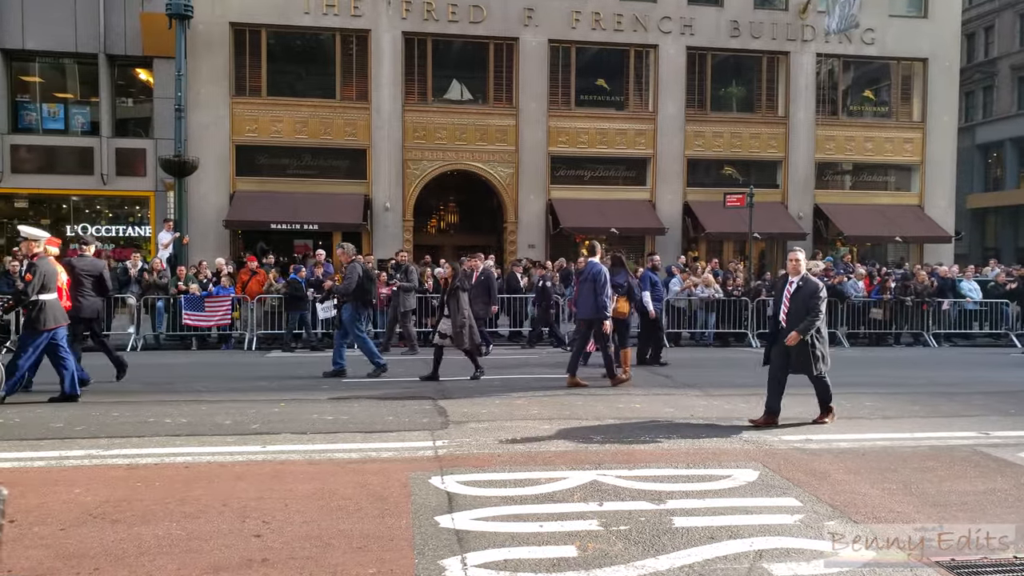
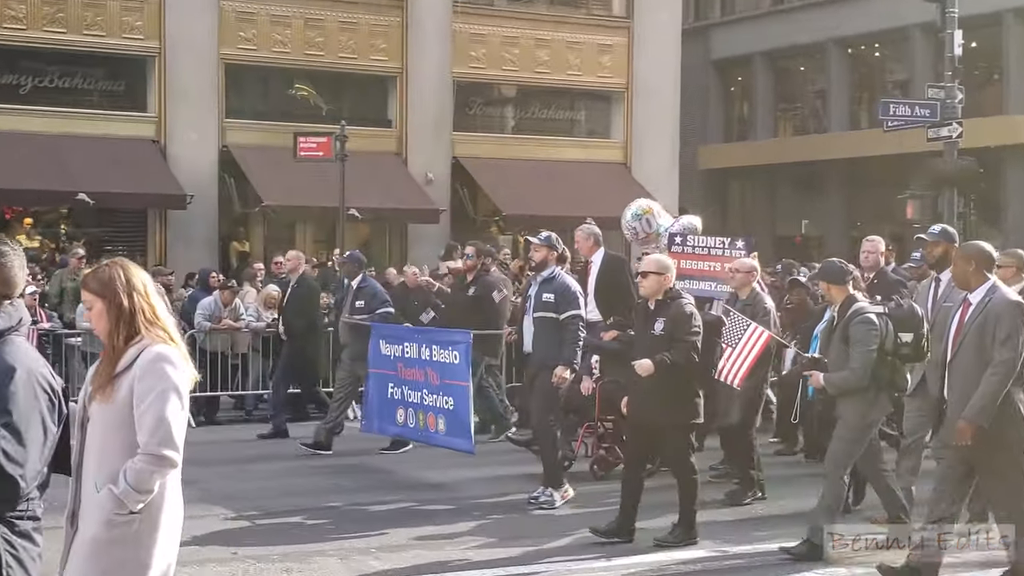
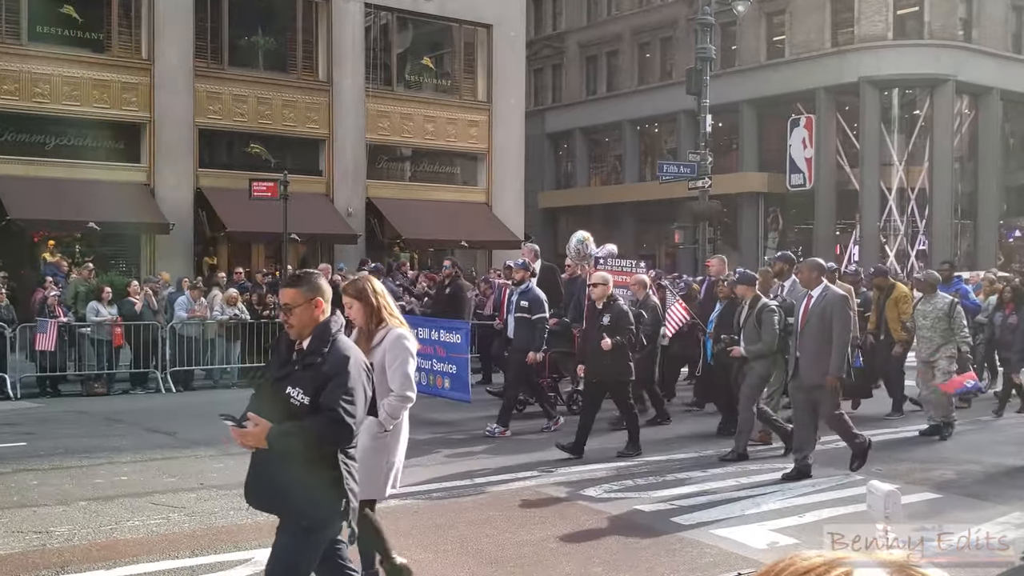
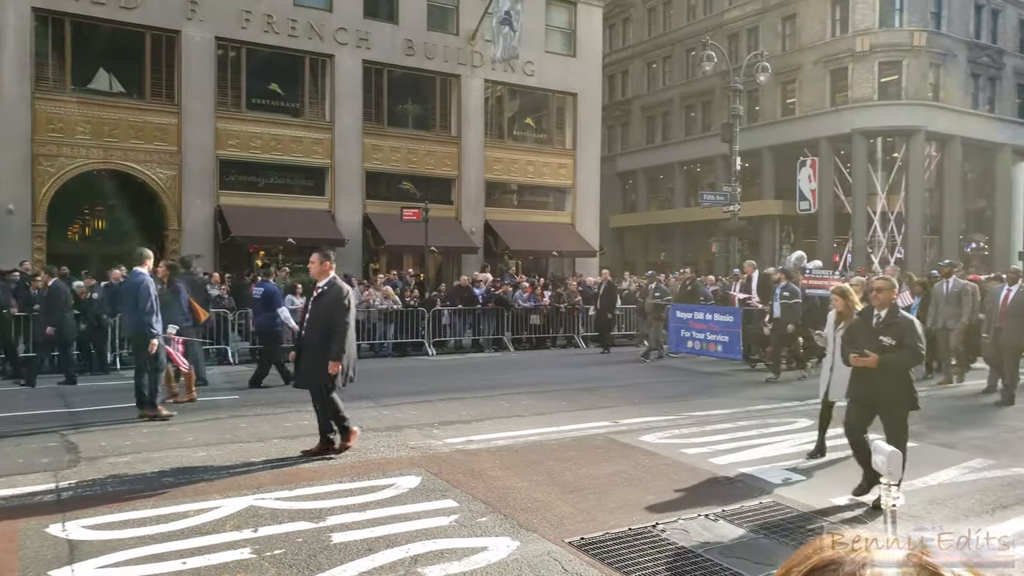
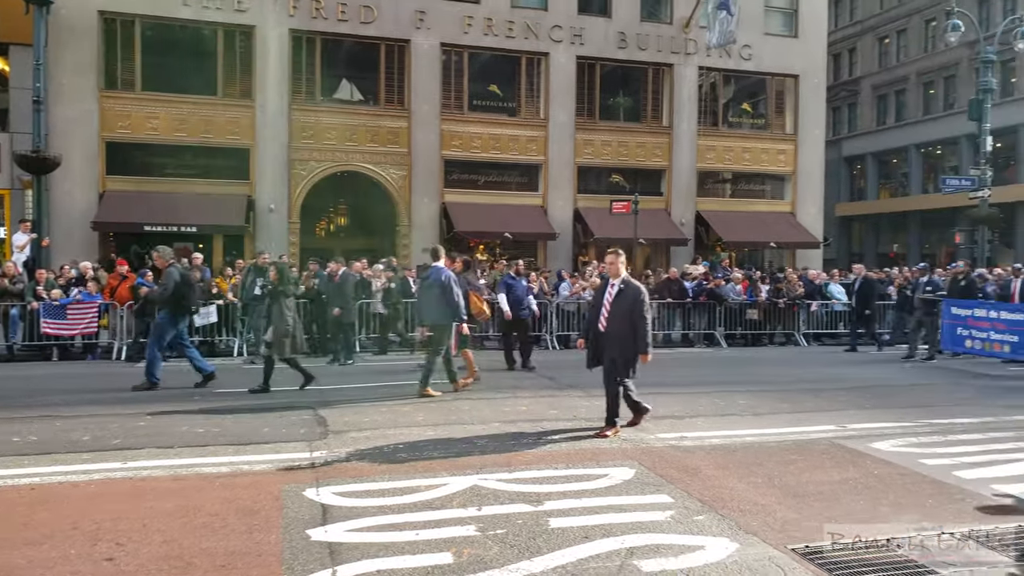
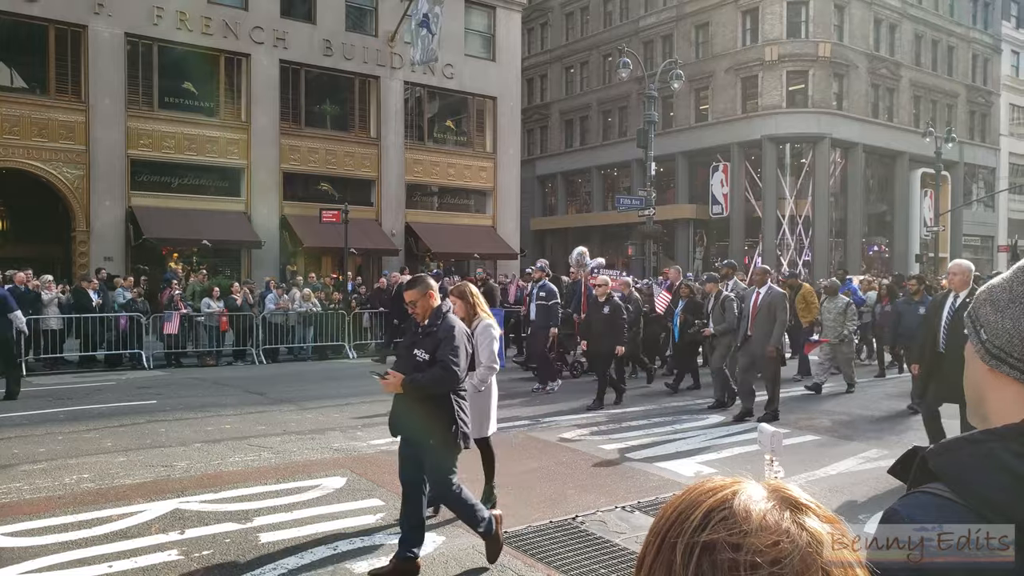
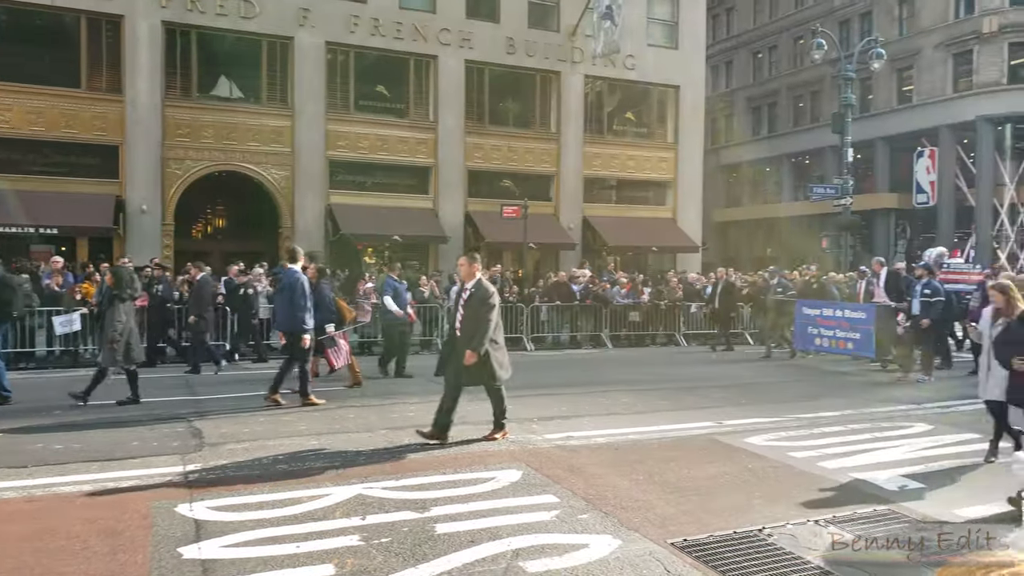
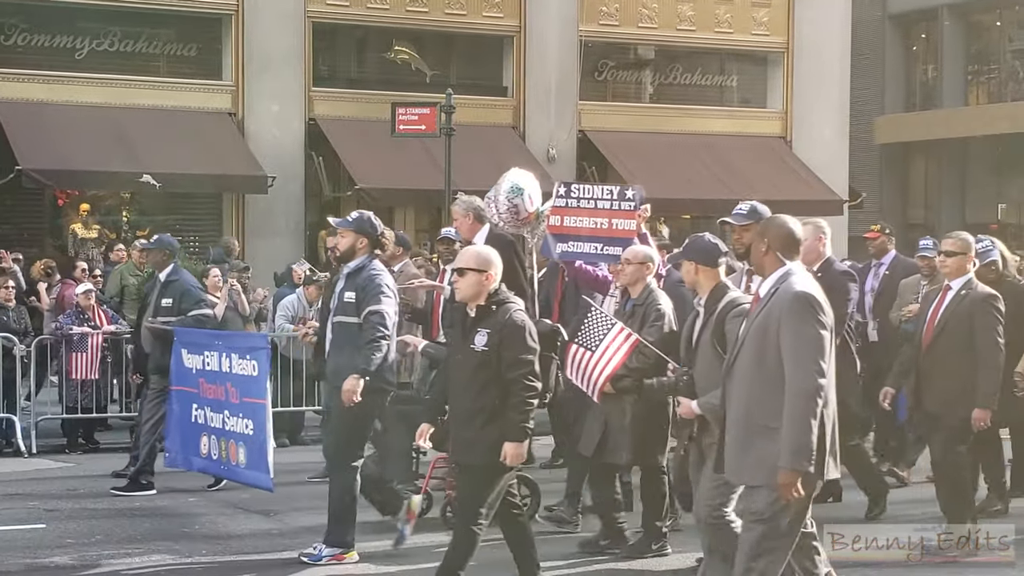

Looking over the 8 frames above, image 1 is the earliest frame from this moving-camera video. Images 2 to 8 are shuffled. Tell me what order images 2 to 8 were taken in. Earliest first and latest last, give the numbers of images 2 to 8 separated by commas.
5, 7, 4, 6, 3, 2, 8
